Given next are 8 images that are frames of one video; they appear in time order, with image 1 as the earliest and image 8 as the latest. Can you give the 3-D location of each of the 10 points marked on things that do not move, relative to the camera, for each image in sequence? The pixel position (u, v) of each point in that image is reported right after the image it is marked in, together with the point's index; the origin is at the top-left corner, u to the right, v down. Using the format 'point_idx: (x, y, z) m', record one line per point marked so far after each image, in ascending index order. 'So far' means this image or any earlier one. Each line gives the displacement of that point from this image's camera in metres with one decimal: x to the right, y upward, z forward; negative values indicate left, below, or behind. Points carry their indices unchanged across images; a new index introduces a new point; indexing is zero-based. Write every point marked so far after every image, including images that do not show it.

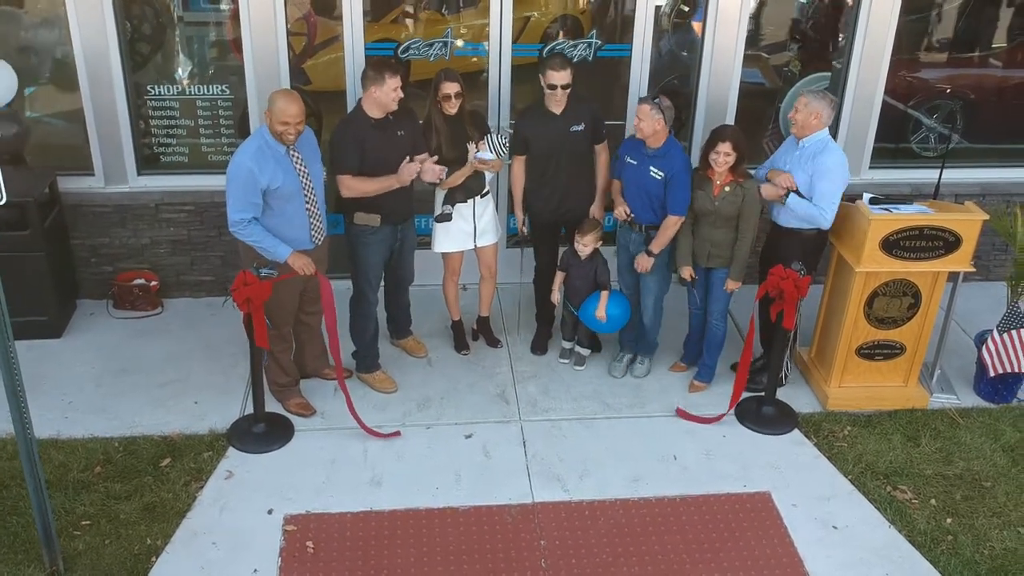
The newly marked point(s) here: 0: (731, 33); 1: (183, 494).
0: (+1.3, +1.6, +6.0) m
1: (-1.4, -0.9, +4.4) m
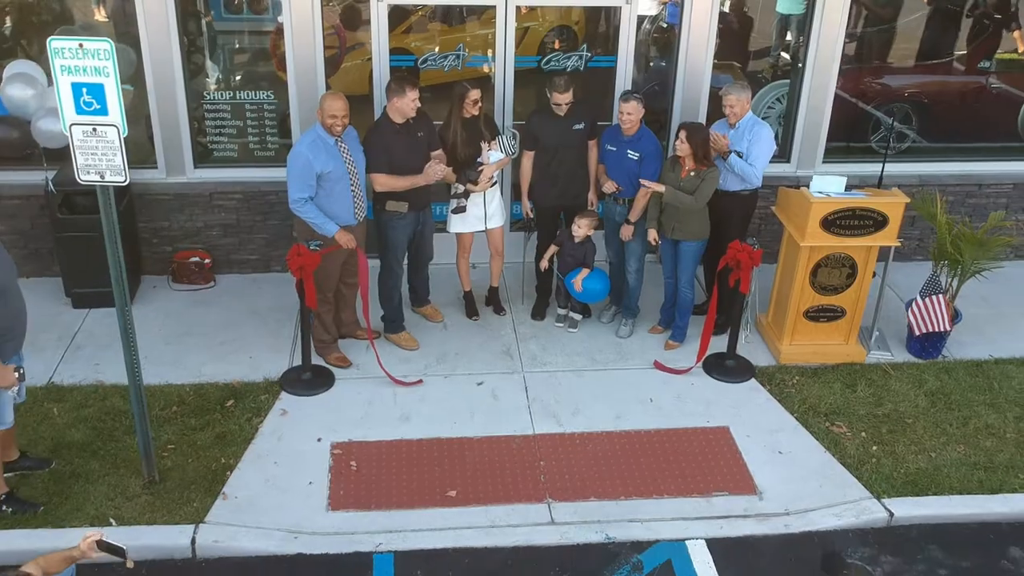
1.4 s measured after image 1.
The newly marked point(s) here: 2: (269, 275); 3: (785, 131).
0: (+1.3, +1.7, +6.9) m
1: (-1.4, -0.7, +5.4) m
2: (-1.7, +0.1, +7.1) m
3: (+2.0, +1.2, +7.4) m
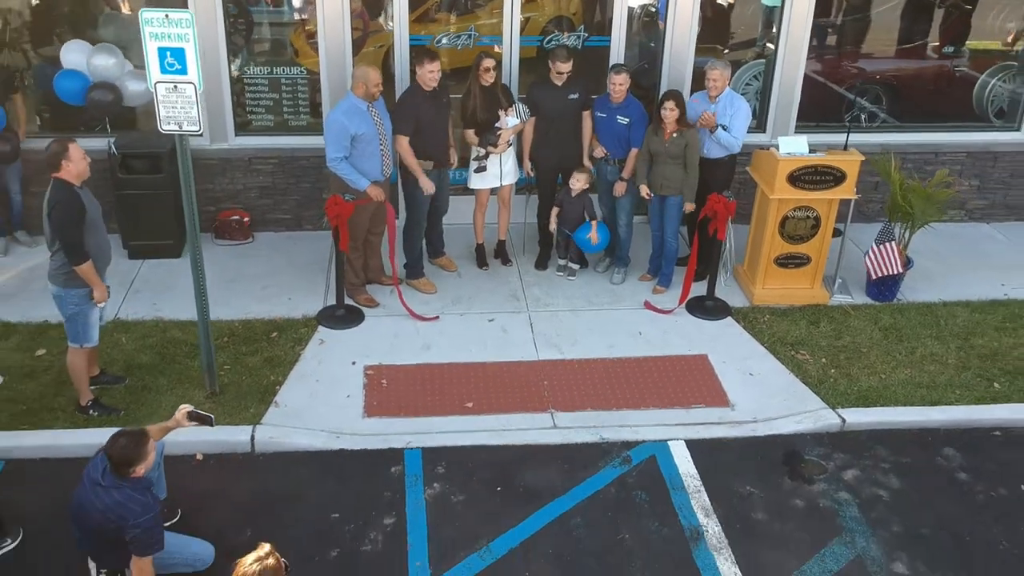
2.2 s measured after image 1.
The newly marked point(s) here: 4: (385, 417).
0: (+1.3, +2.1, +7.8) m
1: (-1.4, -0.4, +6.3) m
2: (-1.7, +0.4, +7.9) m
3: (+2.1, +1.5, +8.3) m
4: (-0.7, -0.7, +5.7) m
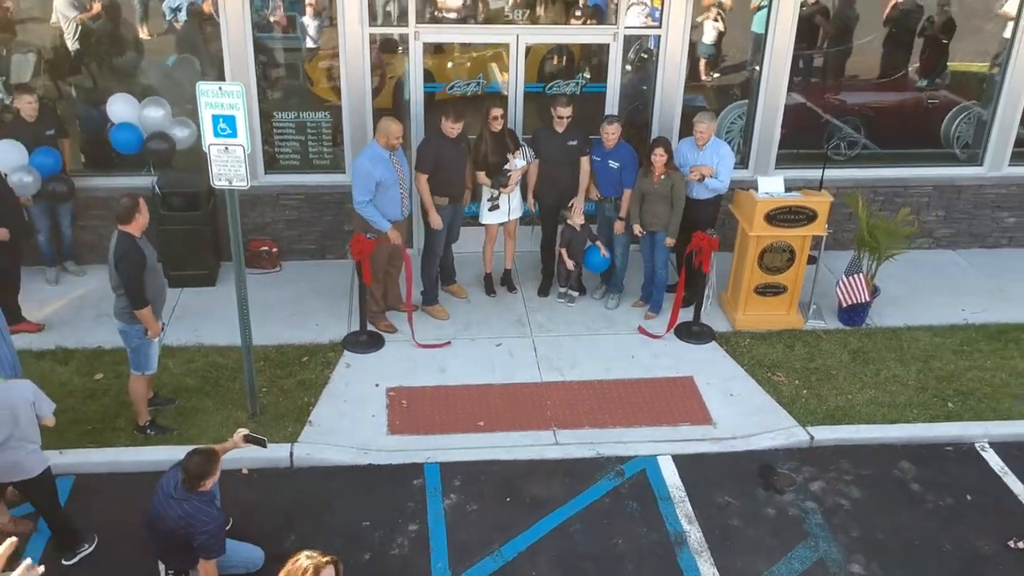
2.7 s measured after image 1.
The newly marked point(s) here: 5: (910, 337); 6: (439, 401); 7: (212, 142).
0: (+1.4, +1.9, +8.5) m
1: (-1.3, -0.6, +7.0) m
2: (-1.6, +0.2, +8.7) m
3: (+2.1, +1.3, +9.0) m
4: (-0.7, -0.9, +6.5) m
5: (+3.1, -0.4, +7.7) m
6: (-0.5, -0.8, +6.8) m
7: (-1.7, +0.8, +5.7) m
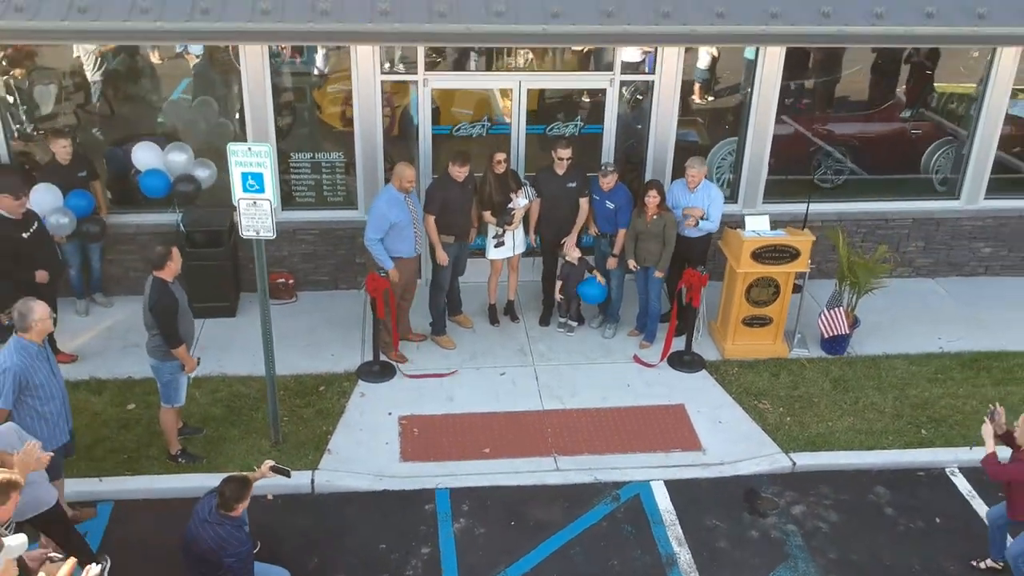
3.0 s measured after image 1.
0: (+1.4, +1.6, +9.0) m
1: (-1.3, -0.9, +7.5) m
2: (-1.6, 0.0, +9.2) m
3: (+2.1, +1.0, +9.5) m
4: (-0.7, -1.2, +7.0) m
5: (+3.1, -0.6, +8.2) m
6: (-0.5, -1.0, +7.3) m
7: (-1.7, +0.6, +6.2) m
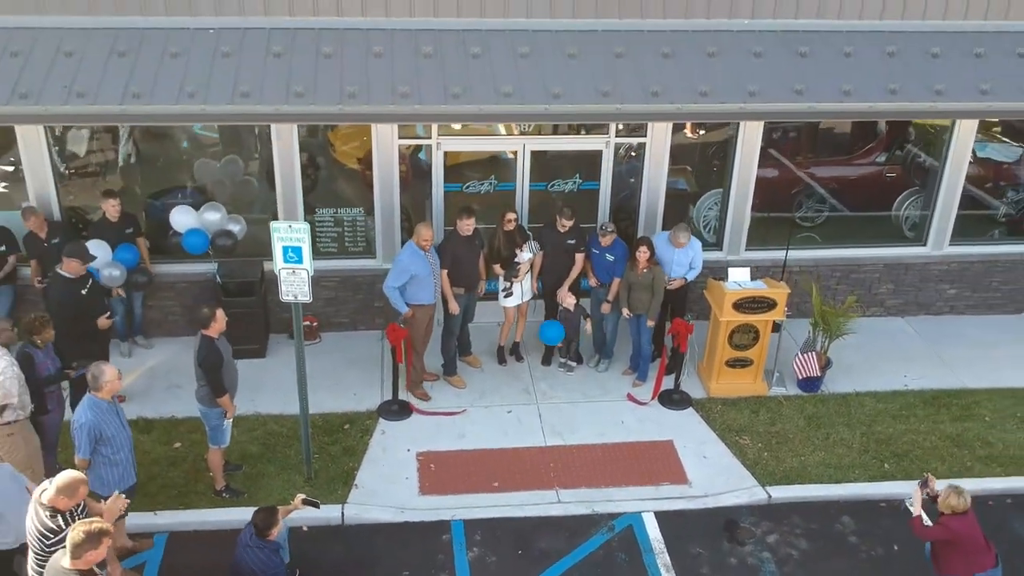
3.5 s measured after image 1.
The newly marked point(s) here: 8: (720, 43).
0: (+1.4, +1.2, +9.9) m
1: (-1.2, -1.3, +8.4) m
2: (-1.6, -0.4, +10.0) m
3: (+2.2, +0.6, +10.4) m
4: (-0.6, -1.6, +7.8) m
5: (+3.1, -1.0, +9.1) m
6: (-0.4, -1.4, +8.2) m
7: (-1.6, +0.1, +7.0) m
8: (+1.8, +2.1, +8.7) m
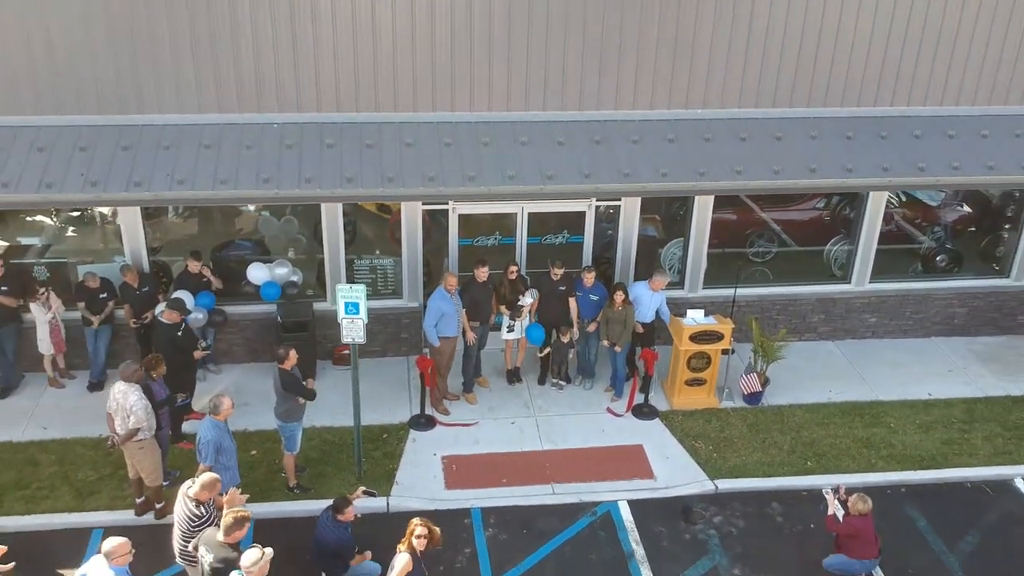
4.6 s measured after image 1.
0: (+1.5, +0.8, +12.2) m
1: (-1.2, -1.7, +10.6) m
2: (-1.6, -0.9, +12.3) m
3: (+2.2, +0.3, +12.7) m
4: (-0.5, -2.0, +10.1) m
5: (+3.2, -1.4, +11.4) m
6: (-0.4, -1.8, +10.5) m
7: (-1.6, -0.3, +9.3) m
8: (+1.8, +1.7, +11.0) m
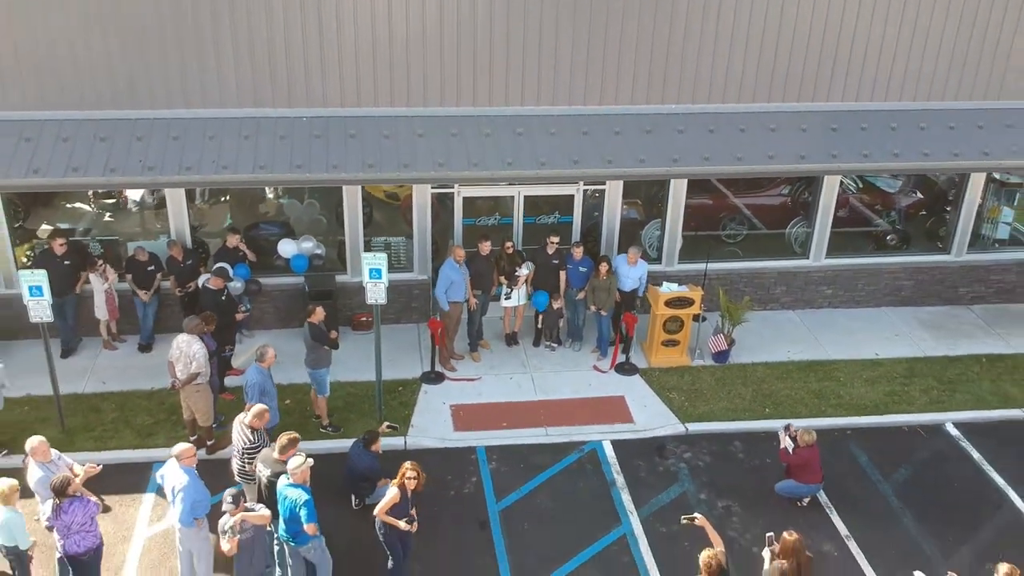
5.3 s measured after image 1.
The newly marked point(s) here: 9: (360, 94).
0: (+1.4, +1.2, +13.9) m
1: (-1.2, -1.3, +12.3) m
2: (-1.6, -0.5, +13.9) m
3: (+2.1, +0.6, +14.3) m
4: (-0.6, -1.7, +11.7) m
5: (+3.1, -1.1, +13.1) m
6: (-0.4, -1.5, +12.1) m
7: (-1.6, +0.1, +10.9) m
8: (+1.8, +2.1, +12.7) m
9: (-1.8, +2.3, +12.2) m
